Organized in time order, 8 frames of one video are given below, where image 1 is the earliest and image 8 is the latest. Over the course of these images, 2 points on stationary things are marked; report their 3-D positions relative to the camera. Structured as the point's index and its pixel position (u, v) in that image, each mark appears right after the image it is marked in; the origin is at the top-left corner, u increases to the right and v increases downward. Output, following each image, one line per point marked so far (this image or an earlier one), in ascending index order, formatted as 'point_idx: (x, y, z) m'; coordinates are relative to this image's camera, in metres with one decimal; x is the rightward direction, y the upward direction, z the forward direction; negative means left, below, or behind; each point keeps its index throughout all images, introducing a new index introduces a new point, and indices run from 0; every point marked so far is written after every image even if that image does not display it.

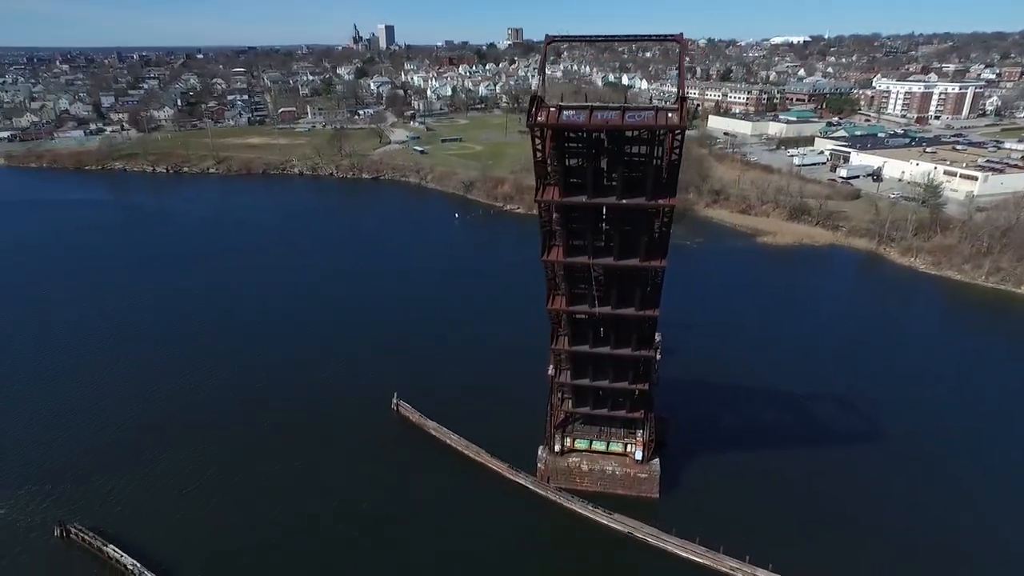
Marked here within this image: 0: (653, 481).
0: (+4.1, -5.6, +18.2) m
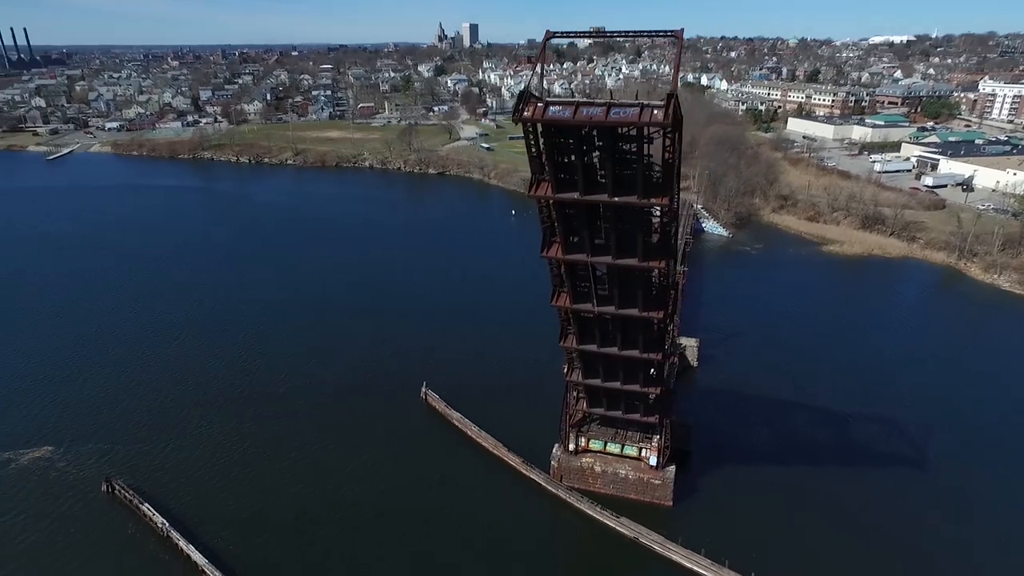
0: (+4.4, -5.7, +17.8) m
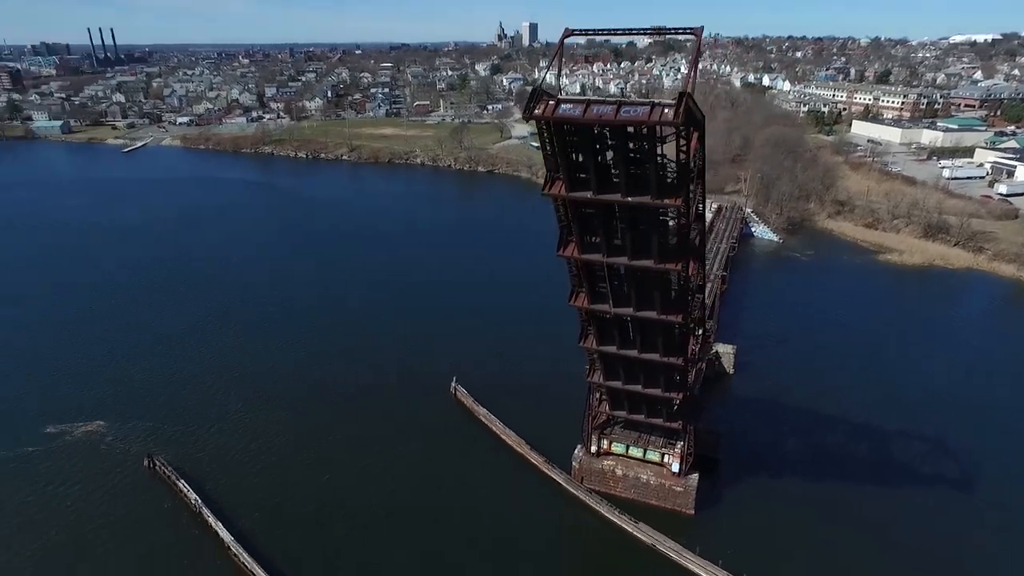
0: (+4.9, -5.8, +17.4) m
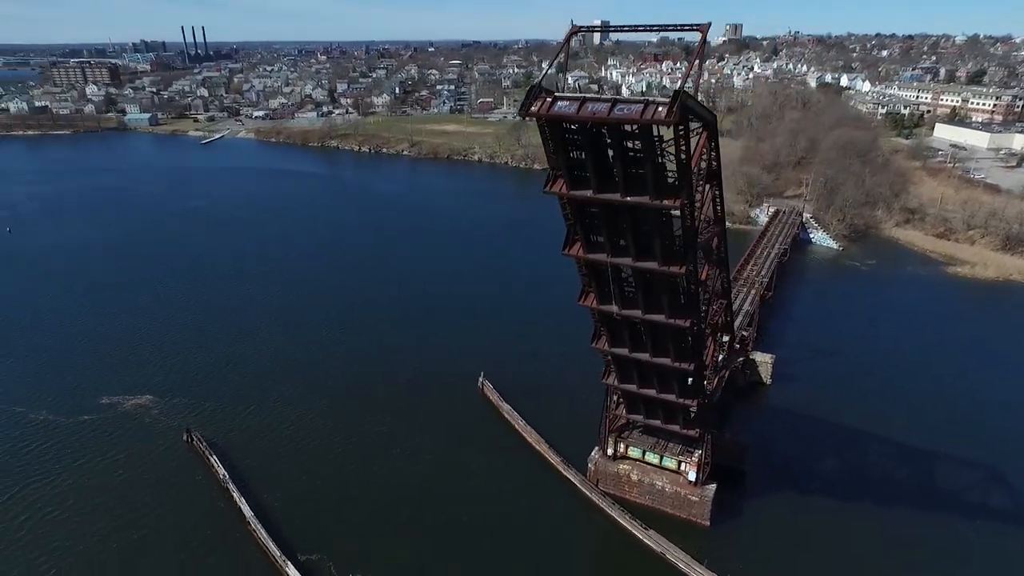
0: (+5.2, -6.0, +16.9) m
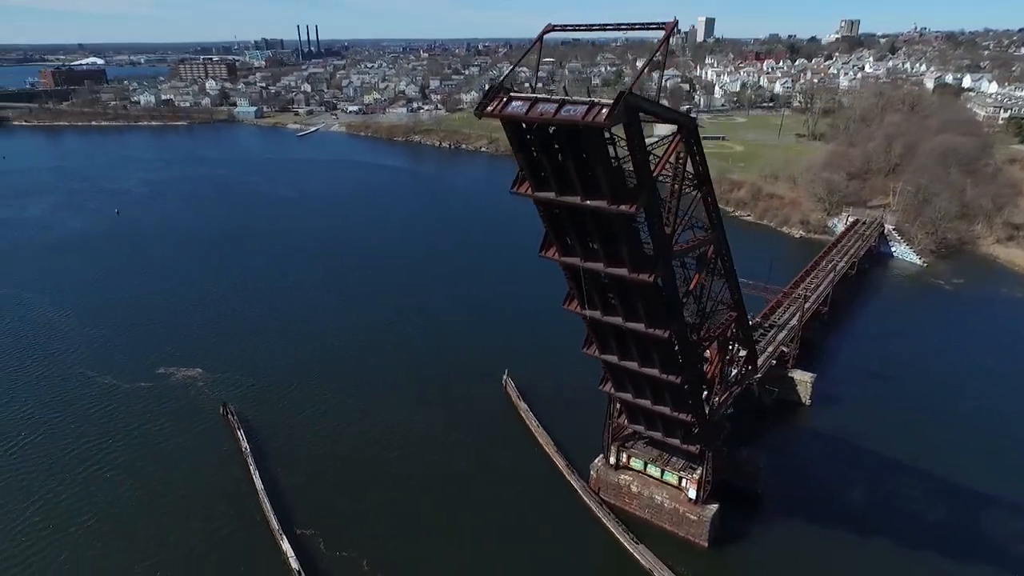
0: (+5.0, -6.2, +16.2) m
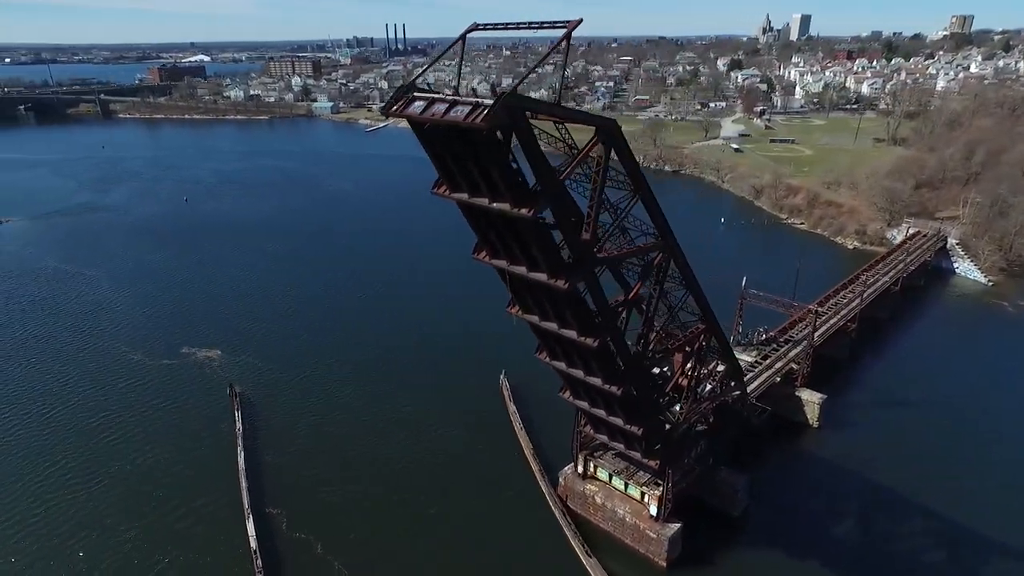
0: (+3.7, -6.5, +15.6) m
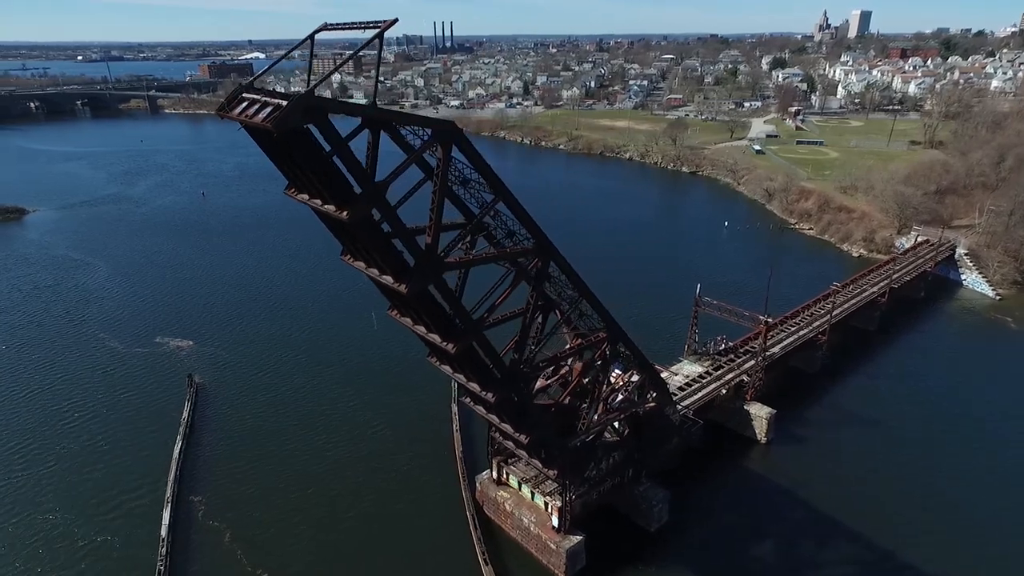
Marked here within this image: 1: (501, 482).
0: (+1.2, -6.6, +15.2) m
1: (-0.3, -5.4, +17.1) m
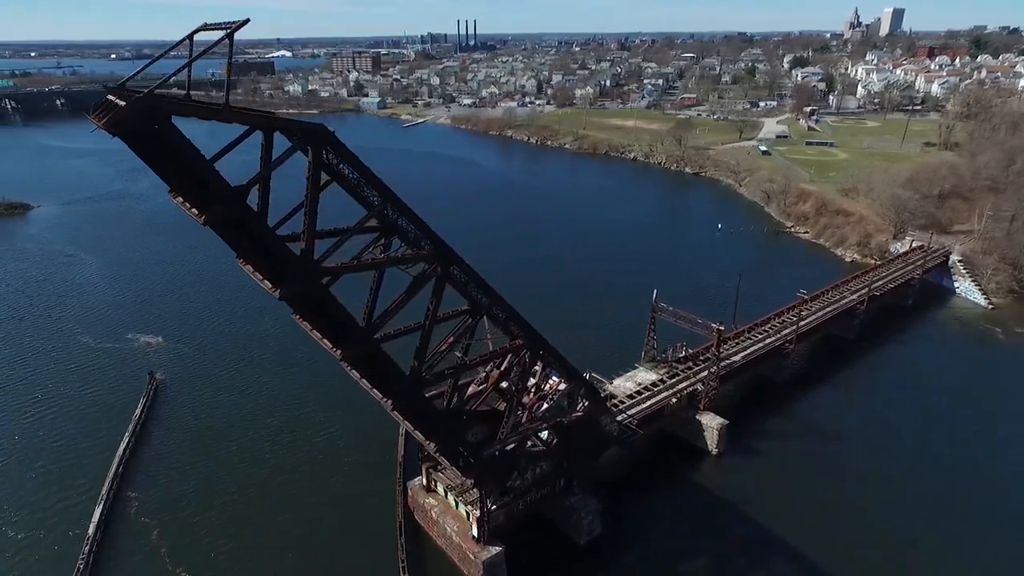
0: (-0.8, -6.7, +14.9) m
1: (-2.2, -5.5, +16.9) m
